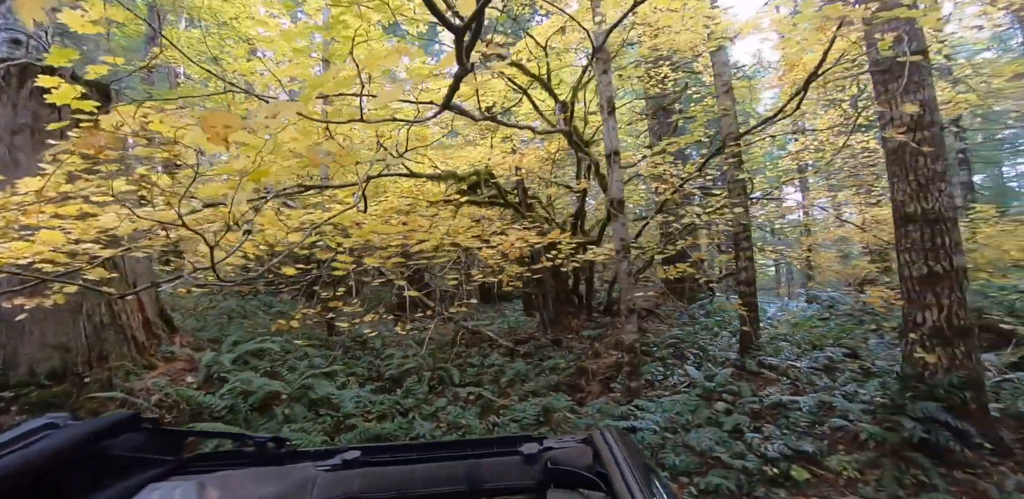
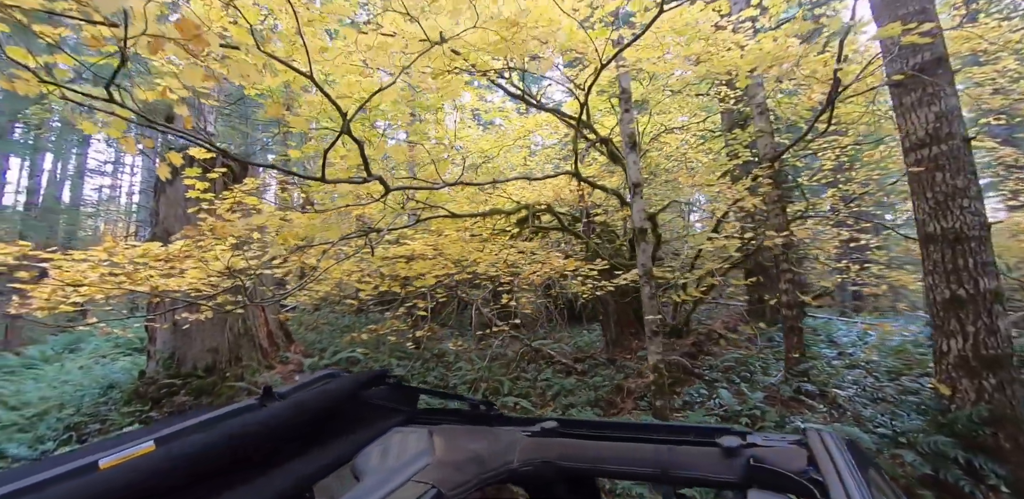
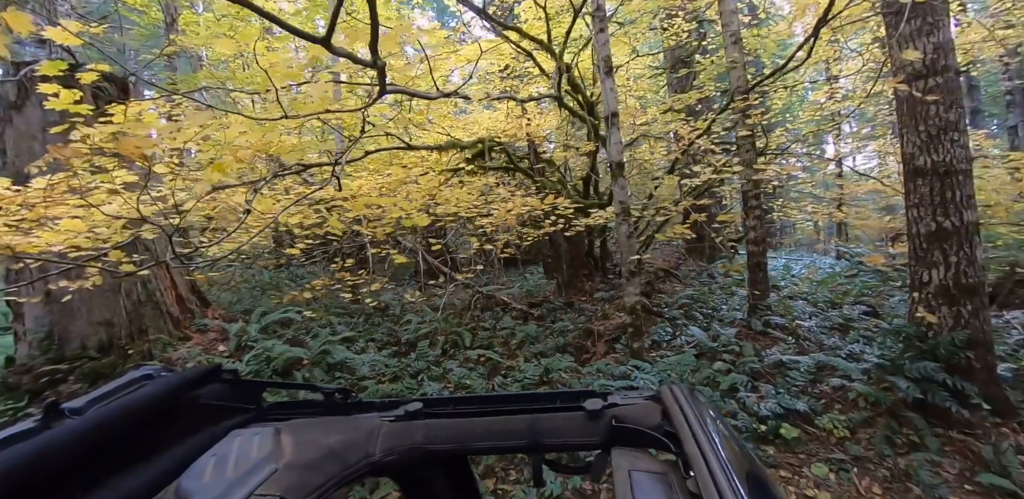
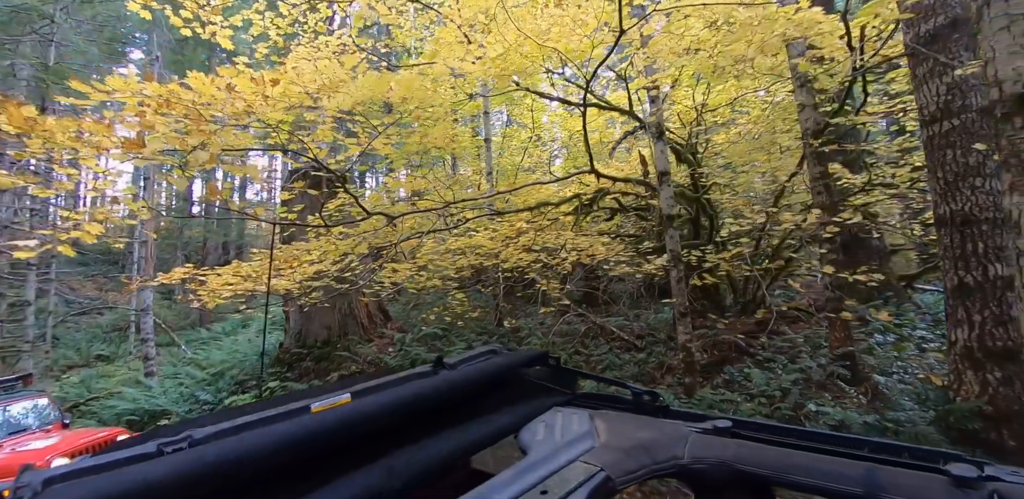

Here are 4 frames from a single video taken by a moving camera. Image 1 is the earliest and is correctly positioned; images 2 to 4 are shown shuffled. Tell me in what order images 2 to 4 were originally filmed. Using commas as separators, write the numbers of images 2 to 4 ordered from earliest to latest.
3, 2, 4
